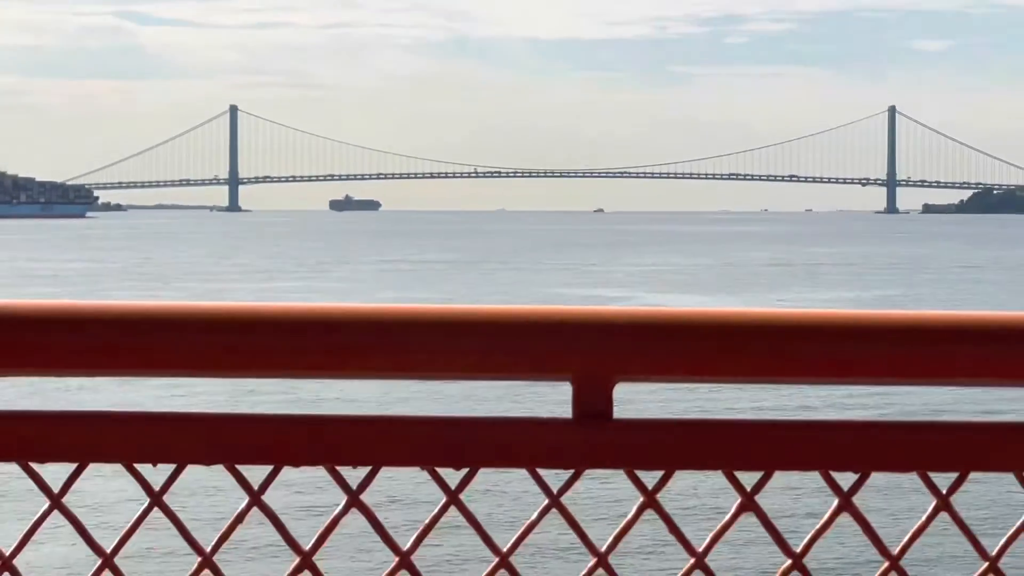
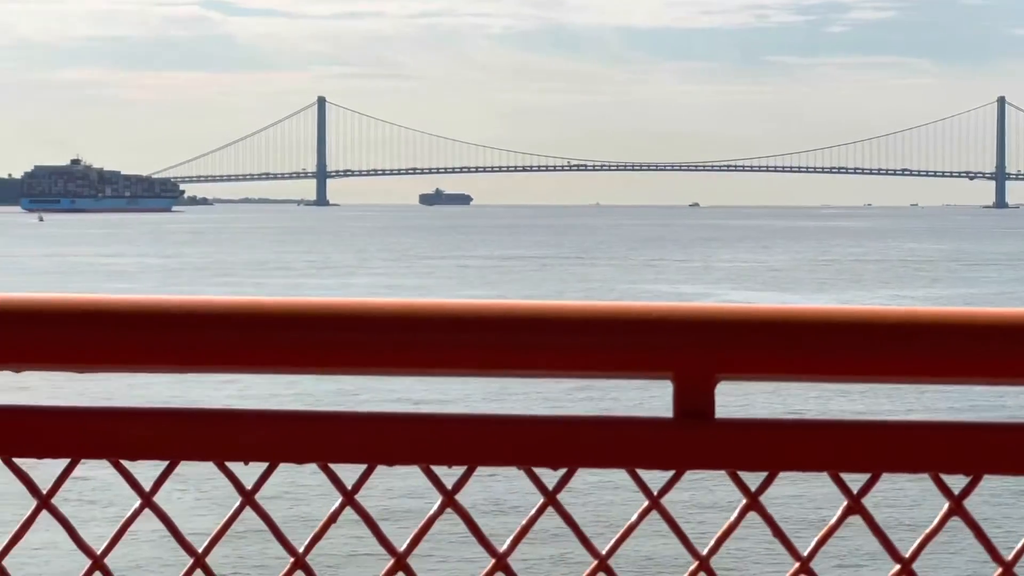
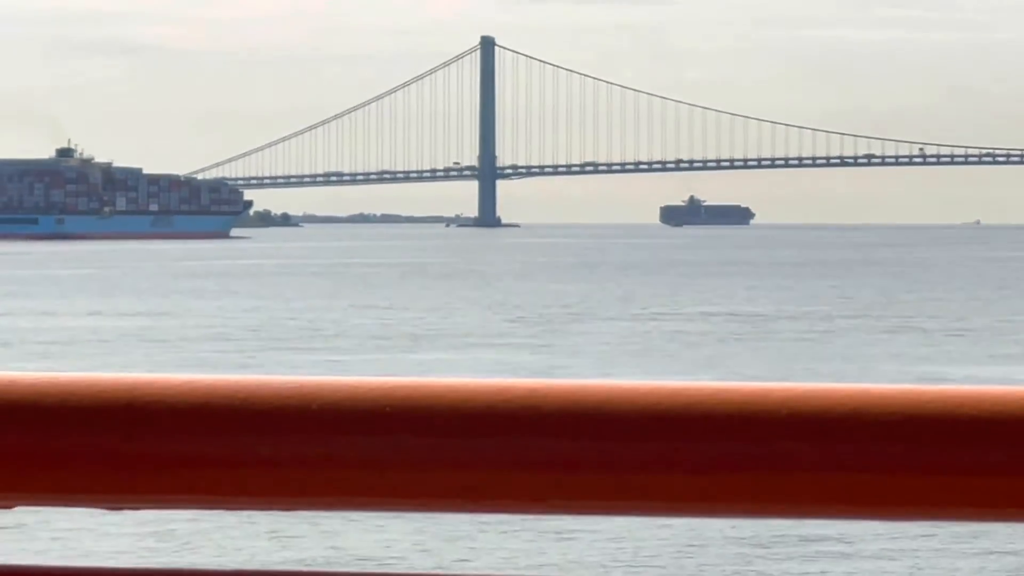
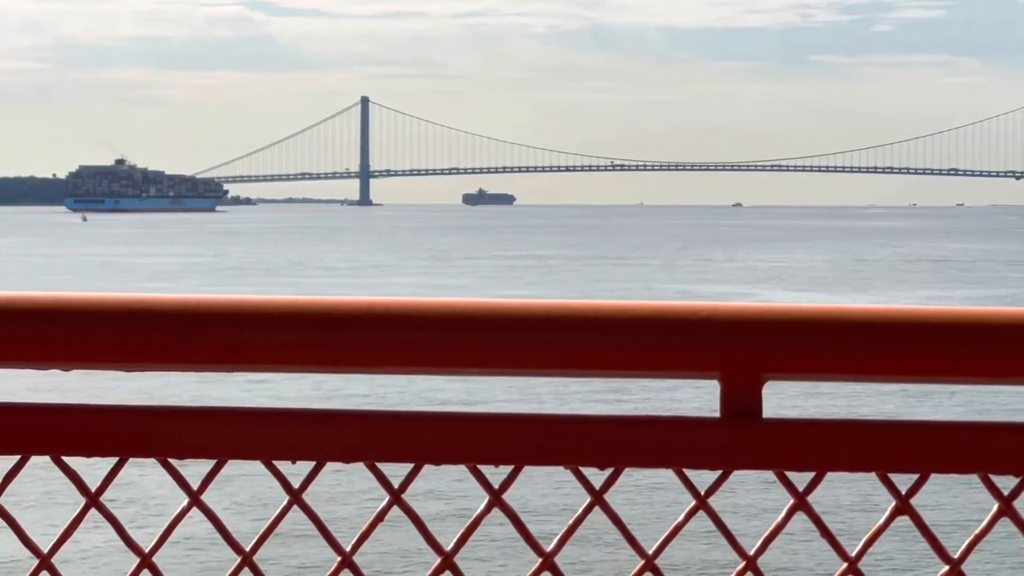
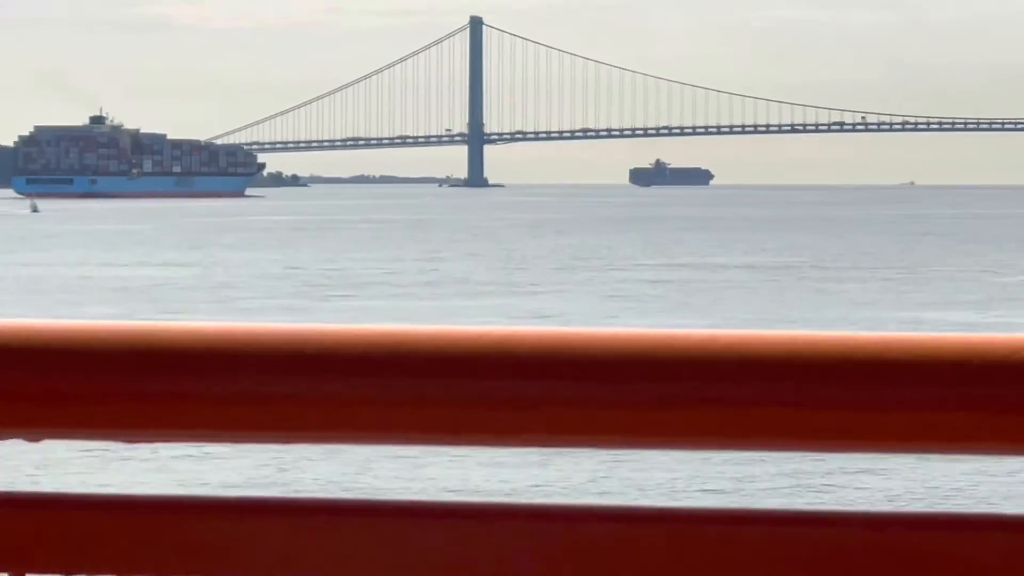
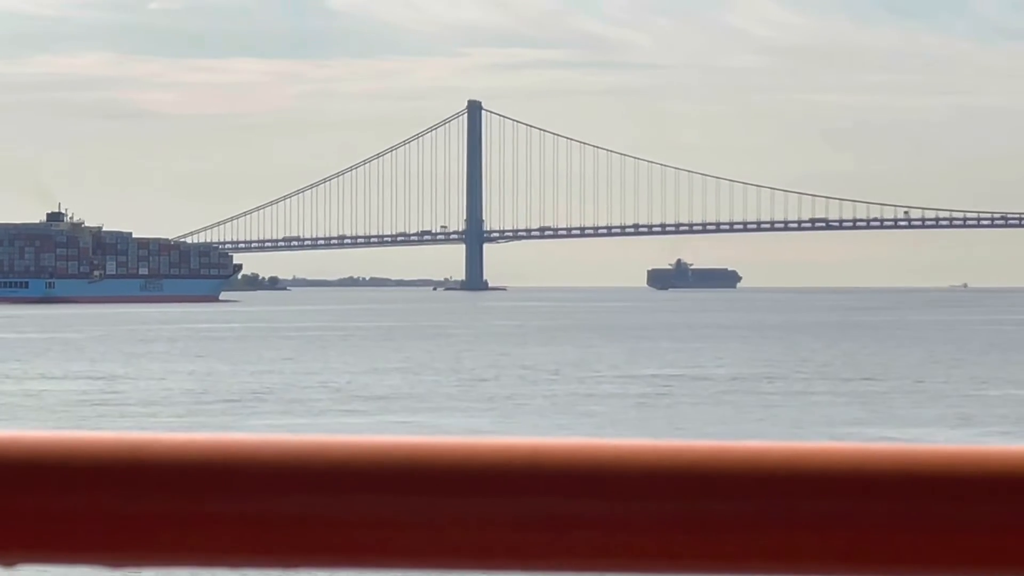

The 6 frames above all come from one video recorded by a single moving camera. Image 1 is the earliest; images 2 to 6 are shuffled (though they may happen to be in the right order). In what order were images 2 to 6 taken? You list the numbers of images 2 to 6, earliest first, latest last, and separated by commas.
2, 4, 5, 3, 6
